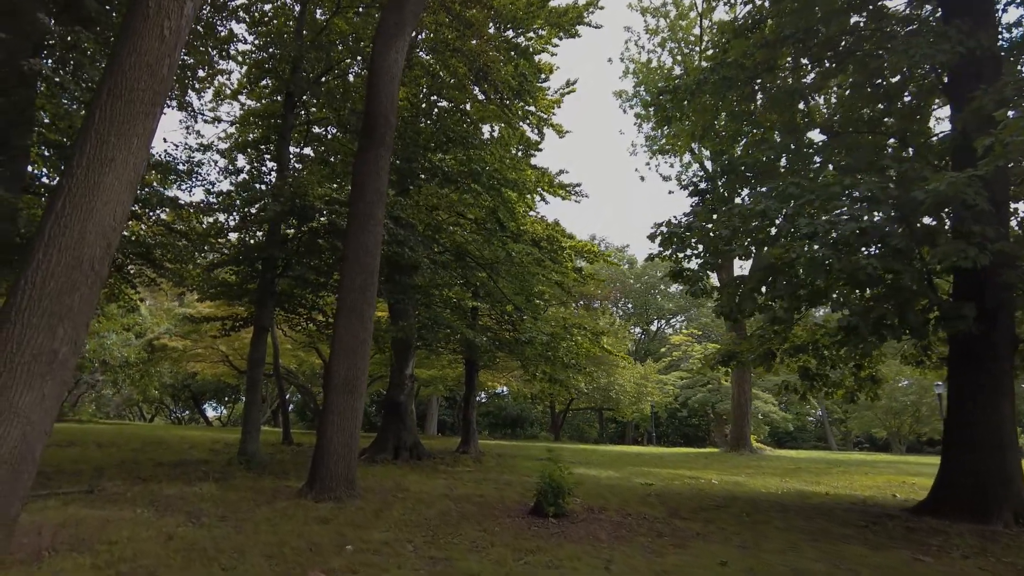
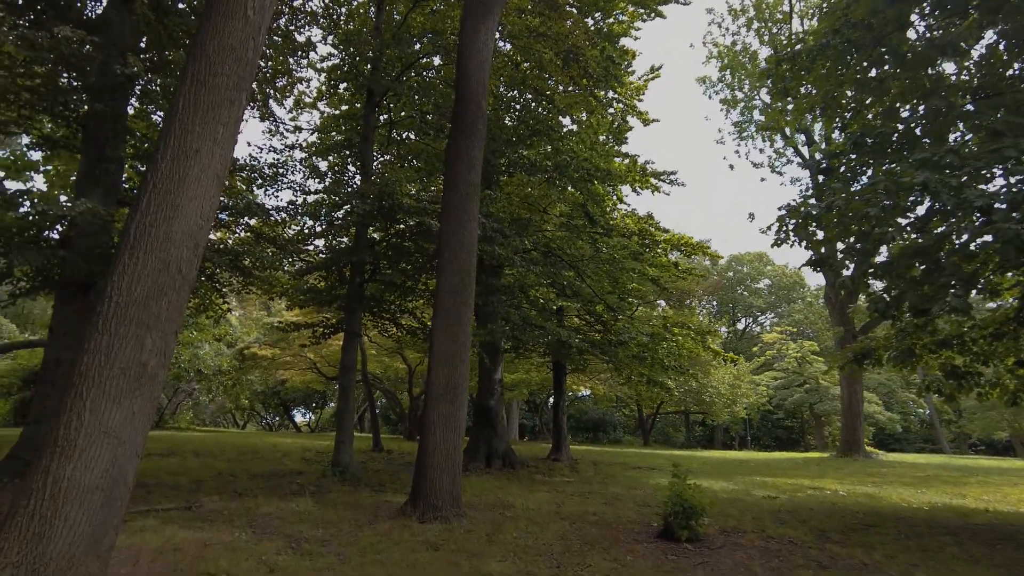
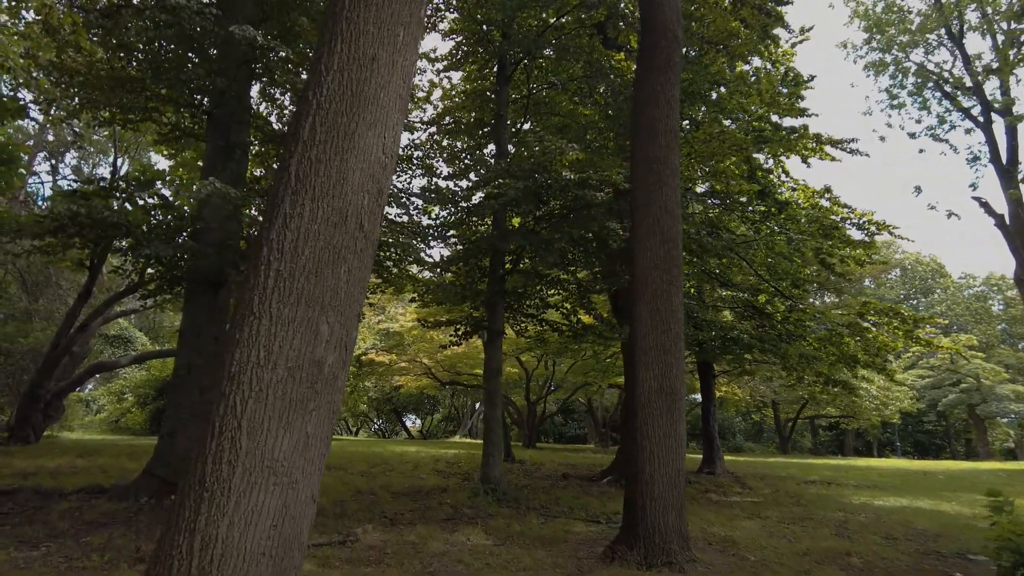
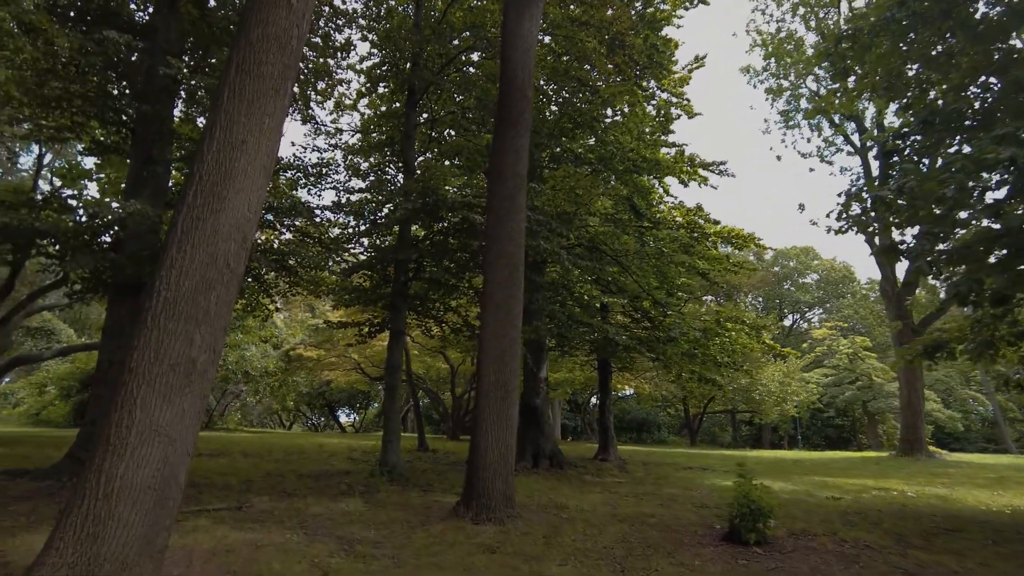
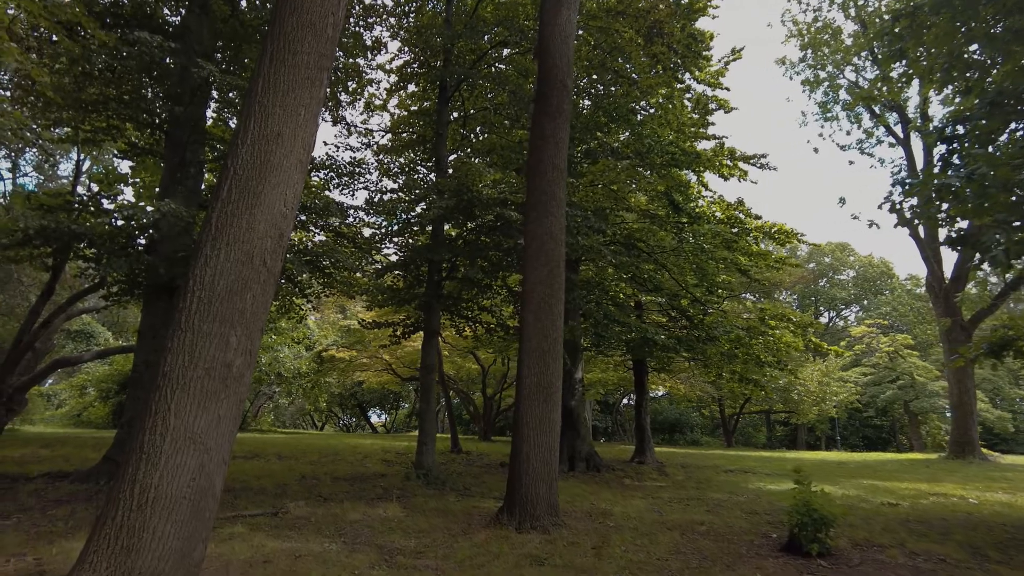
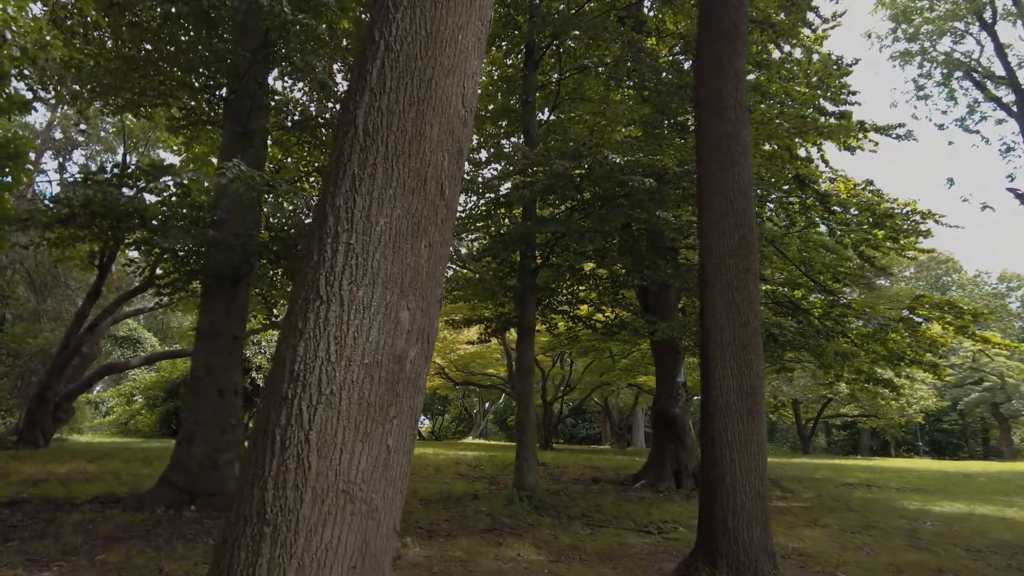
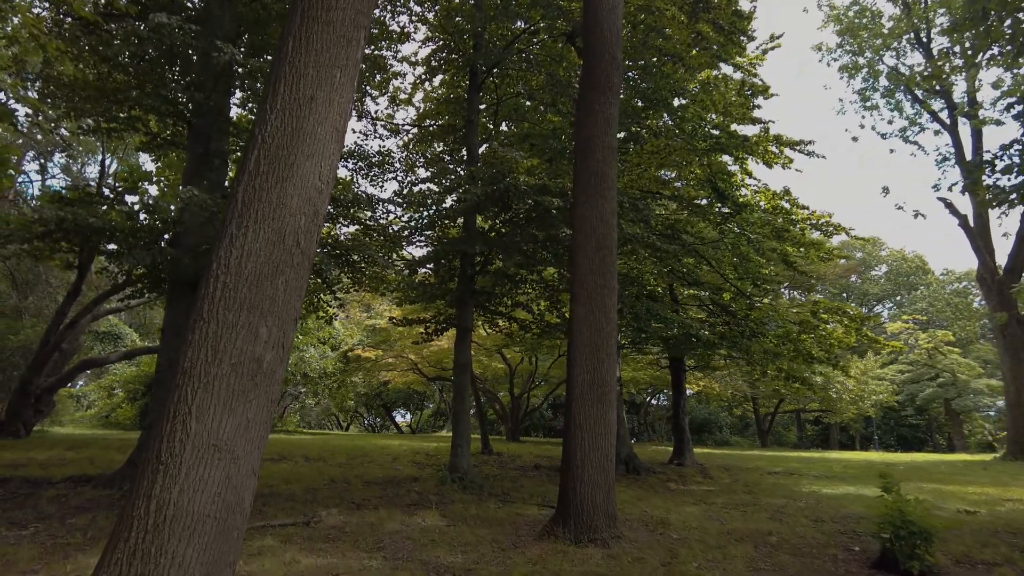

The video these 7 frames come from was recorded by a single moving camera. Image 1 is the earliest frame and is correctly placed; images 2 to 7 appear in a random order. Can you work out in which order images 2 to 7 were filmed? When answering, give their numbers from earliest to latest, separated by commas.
2, 4, 5, 7, 3, 6
